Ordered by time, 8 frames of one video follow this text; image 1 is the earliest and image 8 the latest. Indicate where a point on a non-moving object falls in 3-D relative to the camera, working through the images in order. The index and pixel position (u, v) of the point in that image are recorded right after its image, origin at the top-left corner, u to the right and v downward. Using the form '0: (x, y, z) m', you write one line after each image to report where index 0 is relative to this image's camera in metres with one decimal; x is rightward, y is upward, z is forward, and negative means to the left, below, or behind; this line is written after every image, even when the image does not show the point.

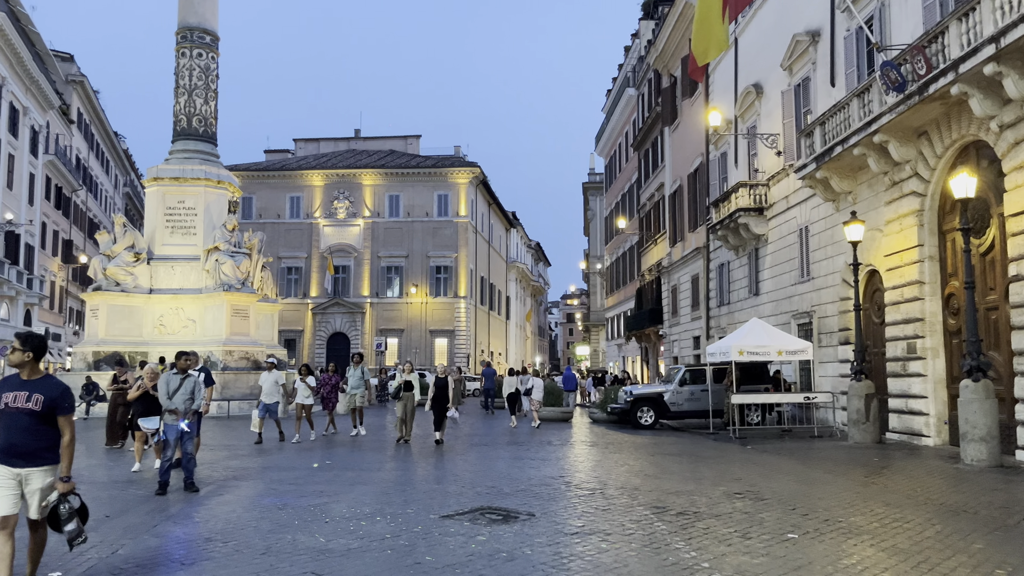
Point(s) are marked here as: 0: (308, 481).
0: (-2.2, -2.1, +9.0) m
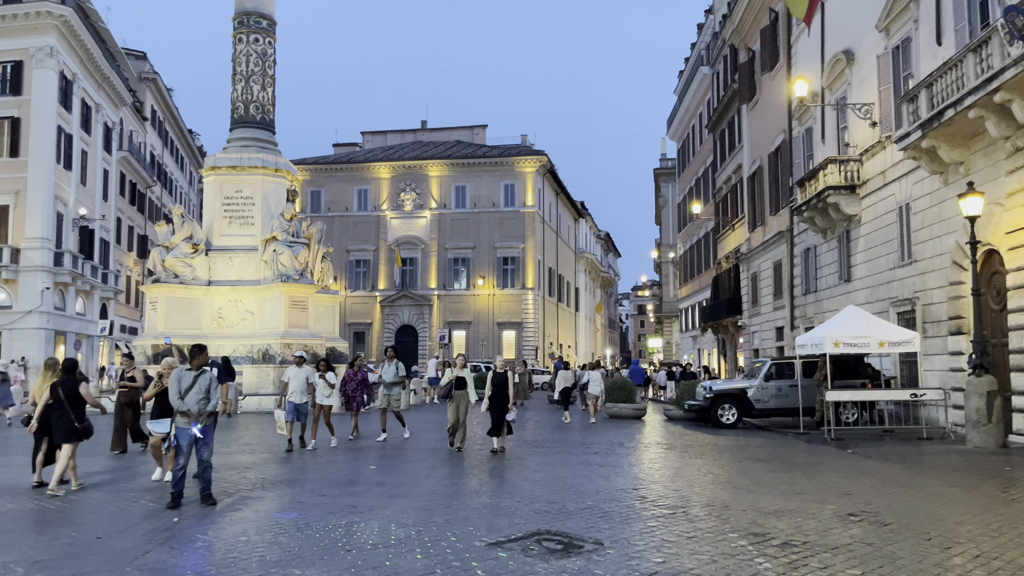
0: (-1.6, -2.0, +7.8) m
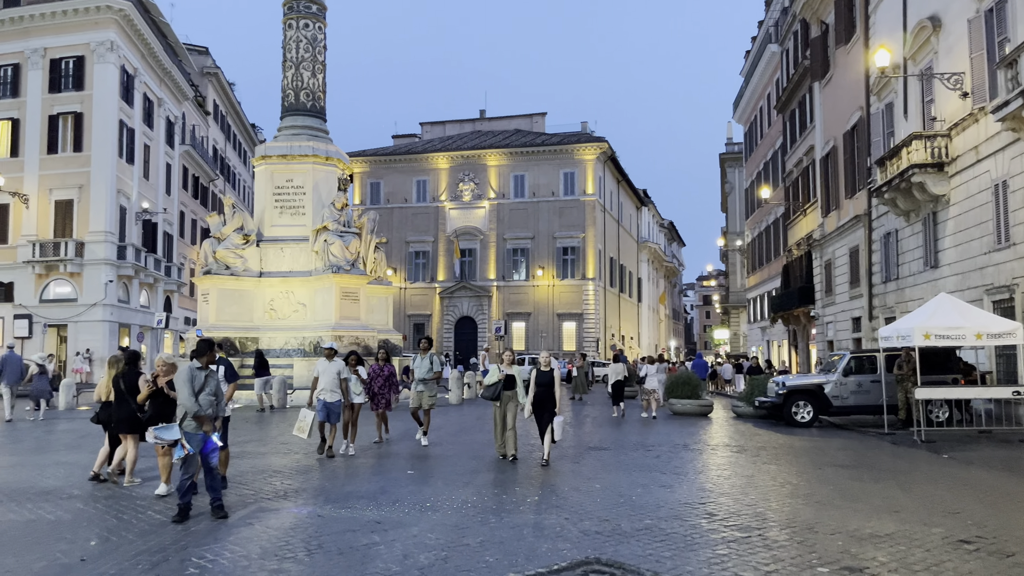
0: (-1.2, -1.9, +7.0) m
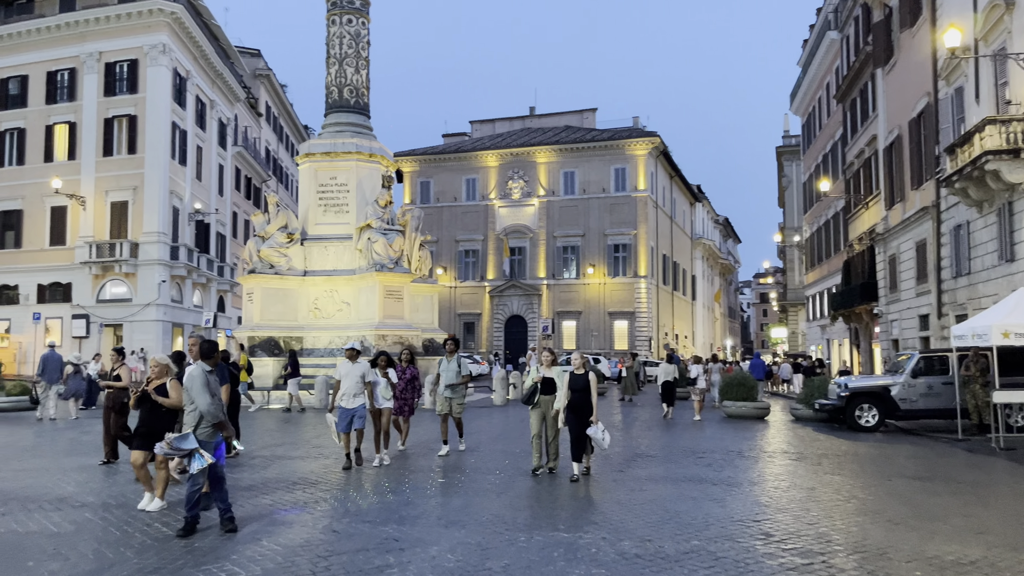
0: (-1.0, -1.8, +6.5) m
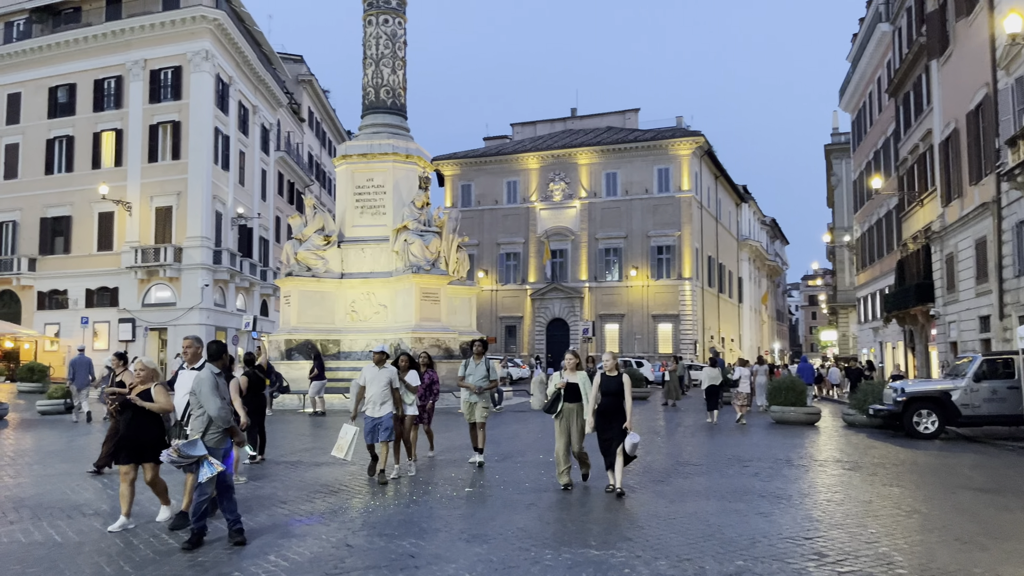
0: (-0.8, -1.8, +6.0) m
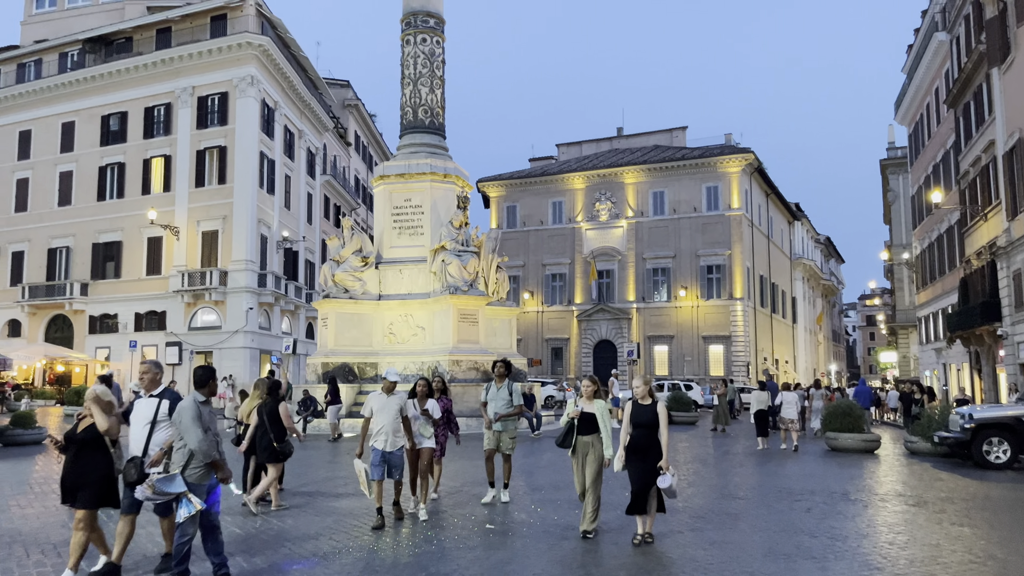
0: (-0.7, -1.9, +5.4) m
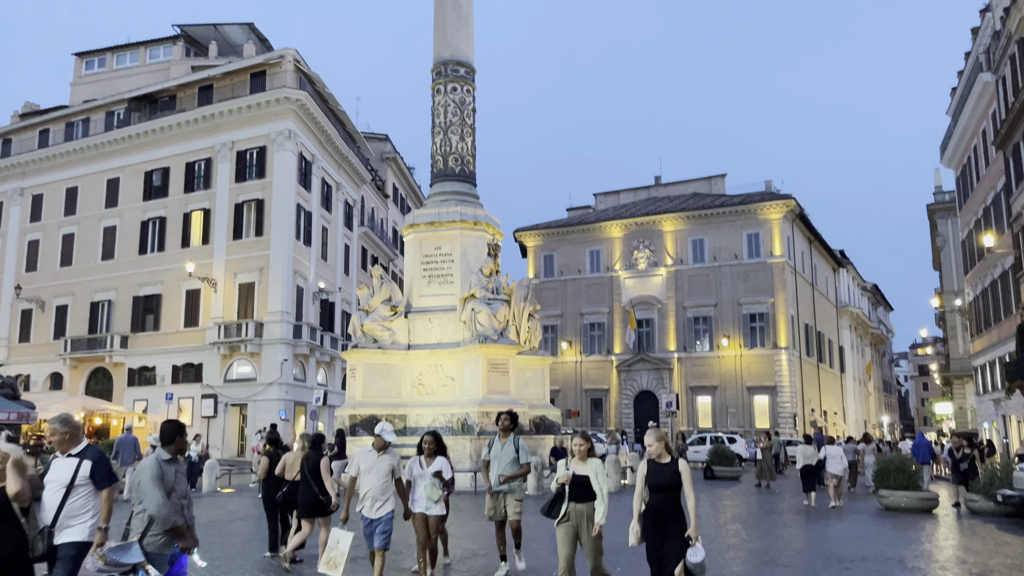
0: (-0.7, -2.2, +4.8) m
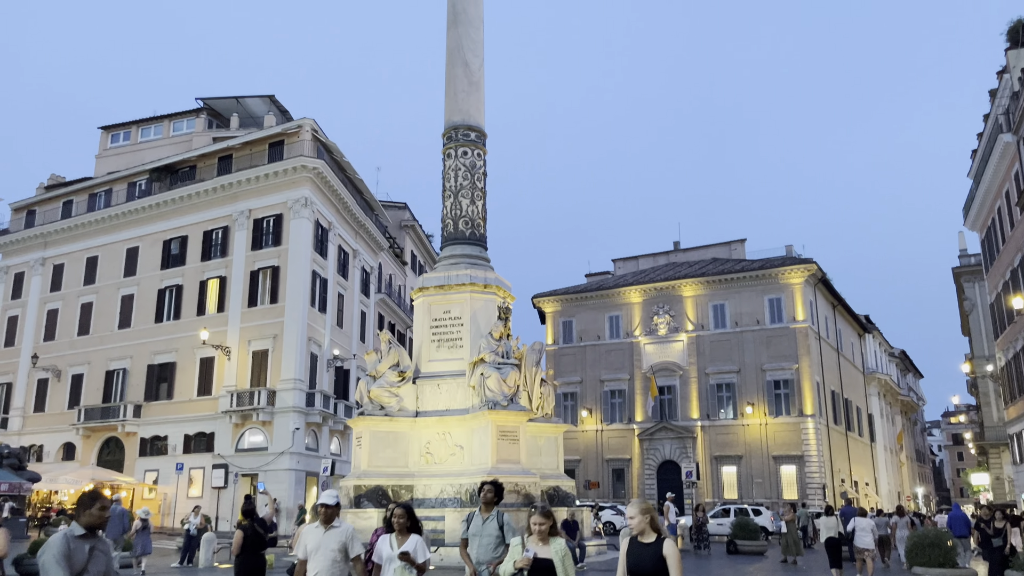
0: (-0.8, -2.4, +4.1) m
